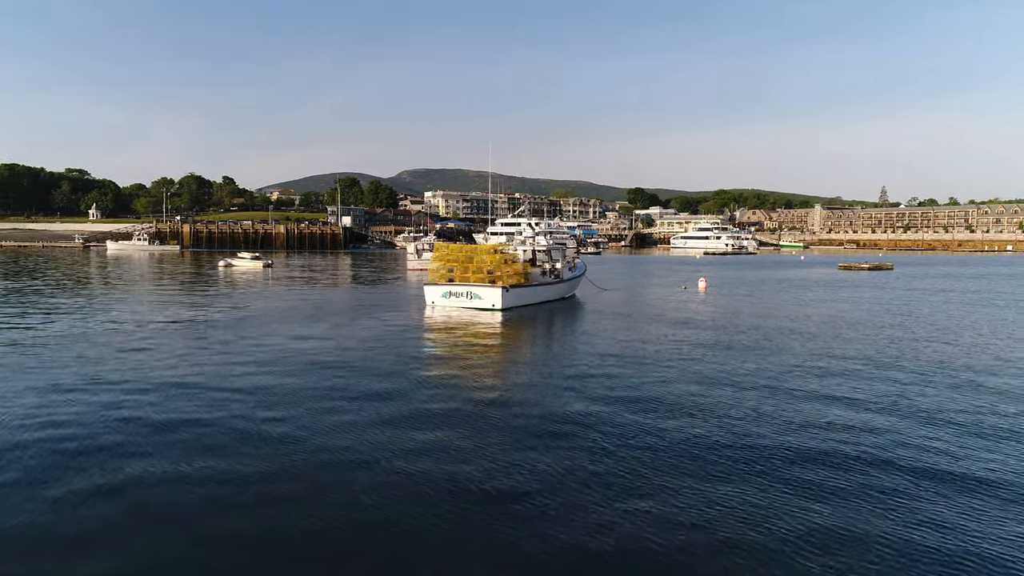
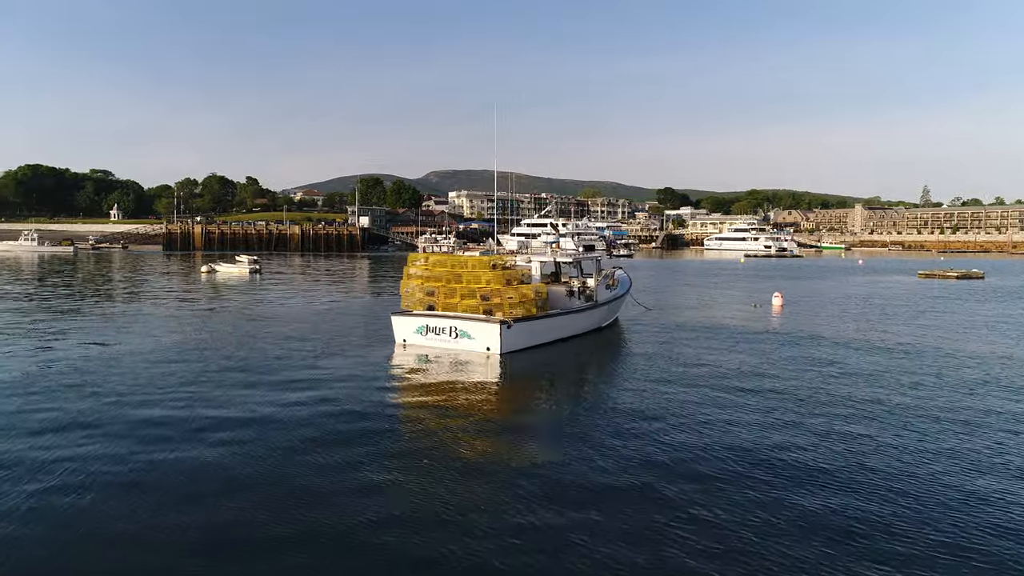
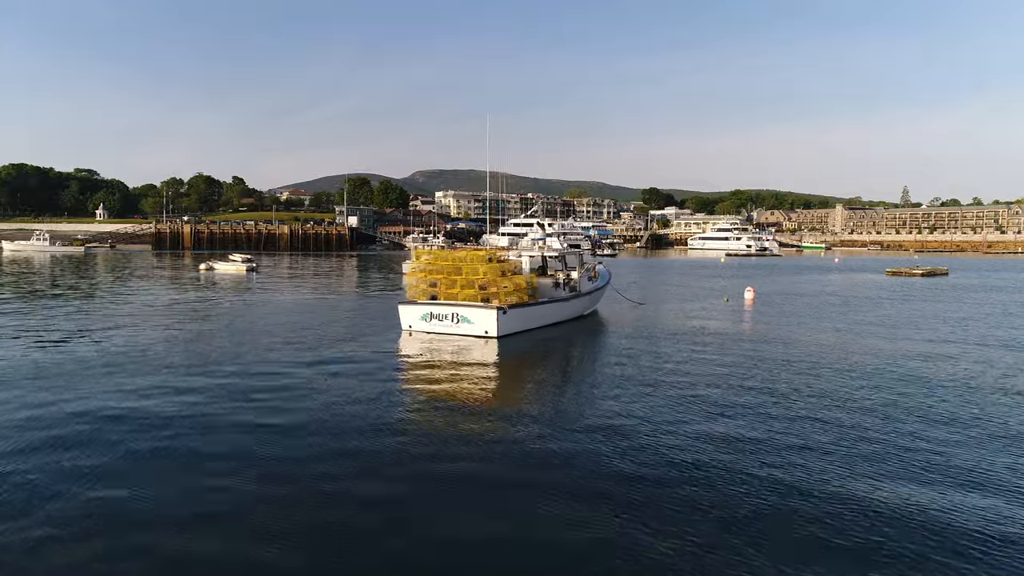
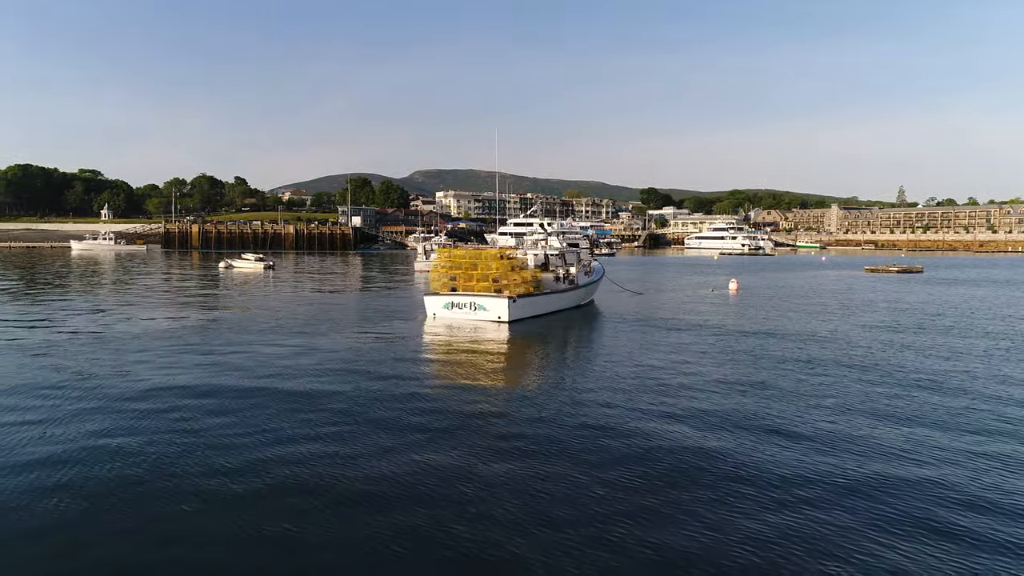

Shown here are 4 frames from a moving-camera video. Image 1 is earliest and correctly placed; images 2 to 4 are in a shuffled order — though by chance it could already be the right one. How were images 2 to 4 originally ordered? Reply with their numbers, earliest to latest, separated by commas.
4, 3, 2
